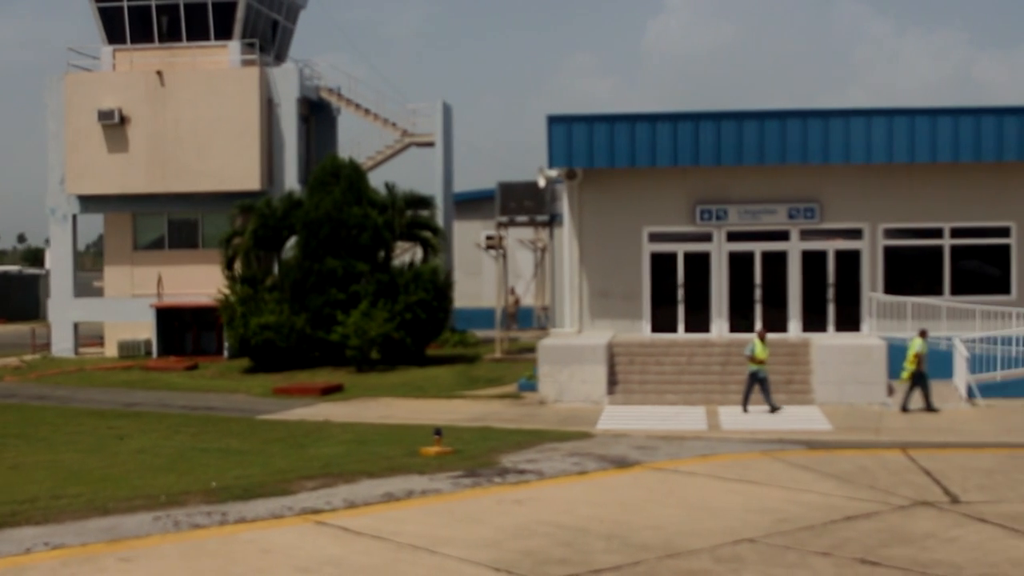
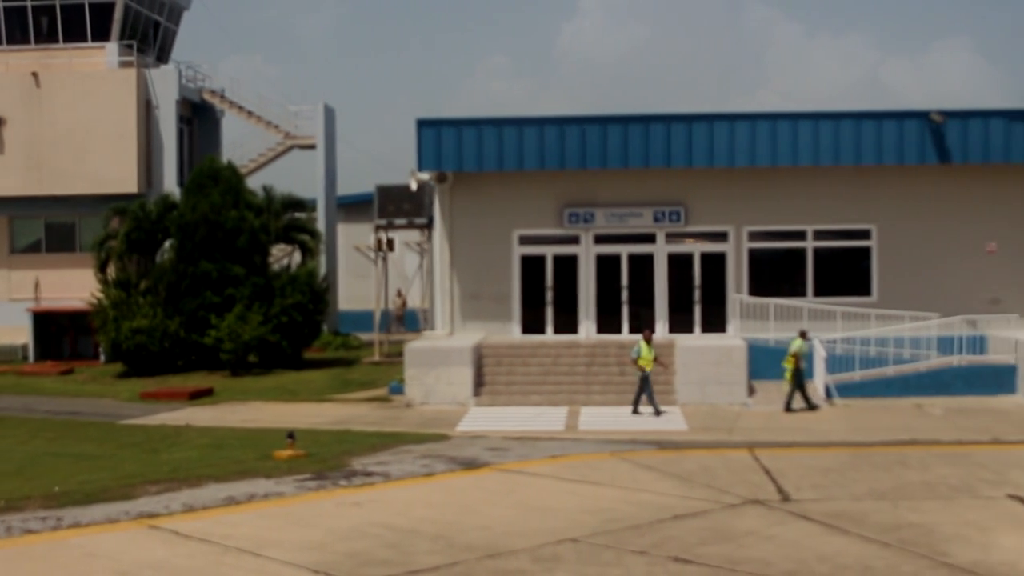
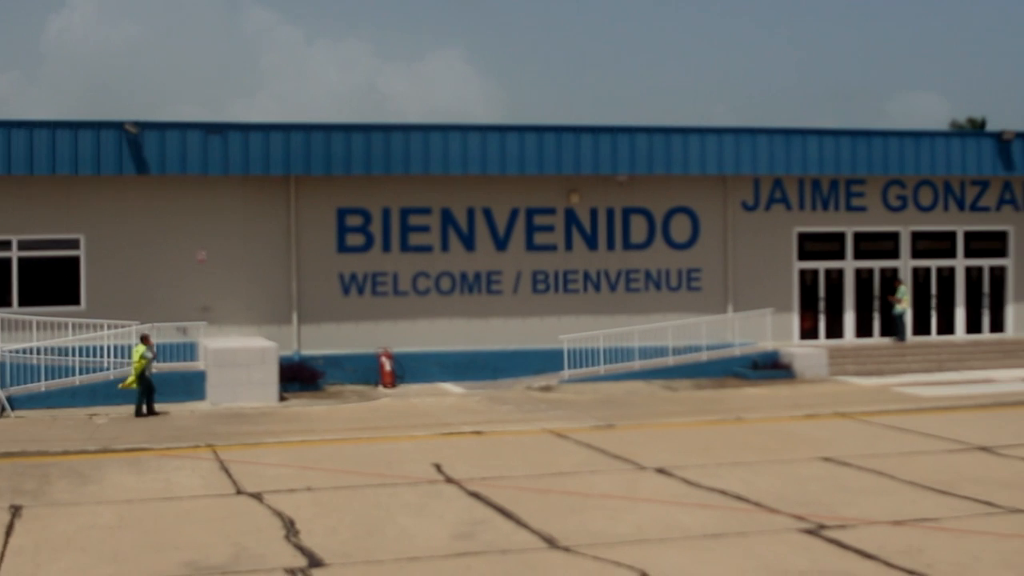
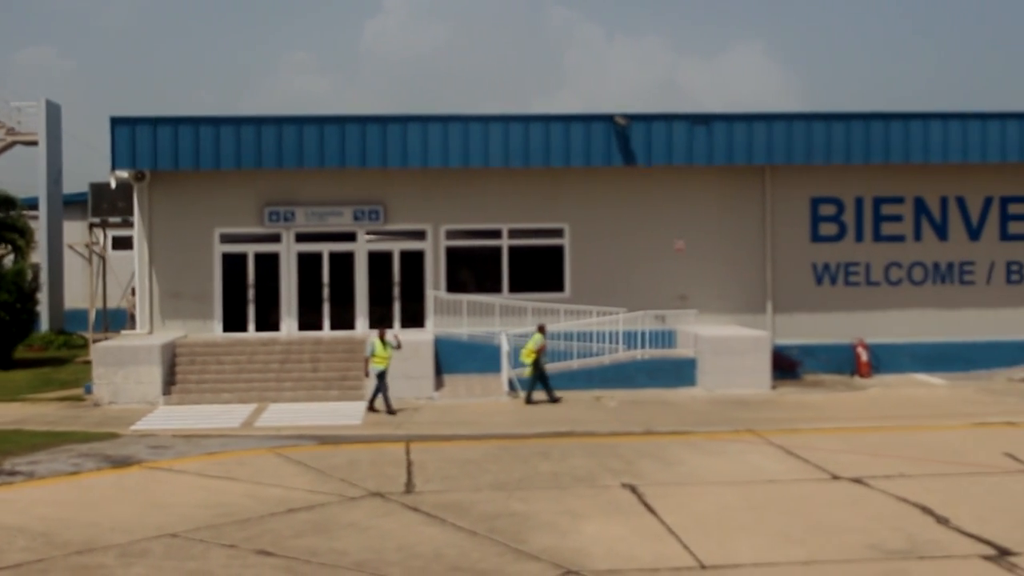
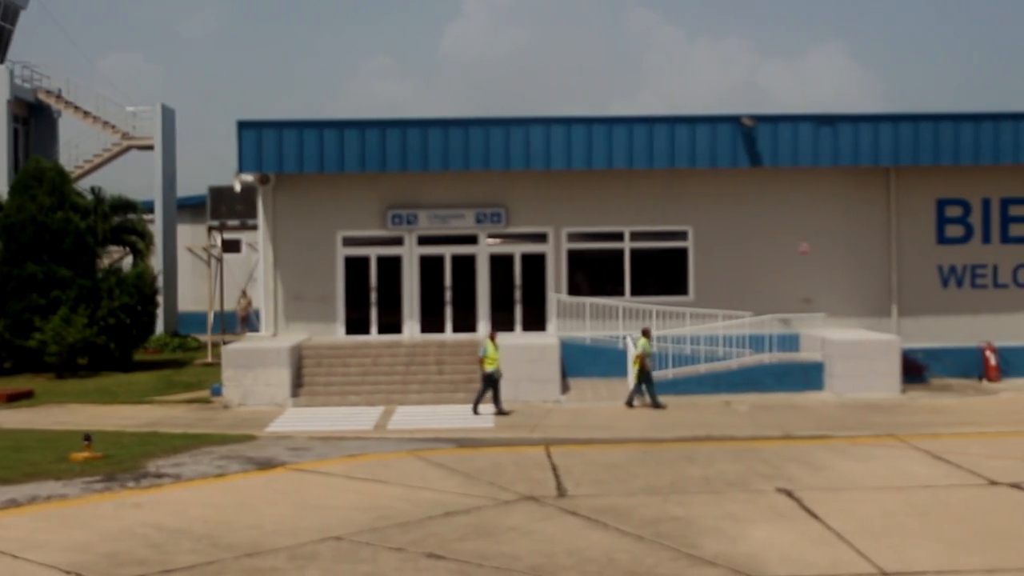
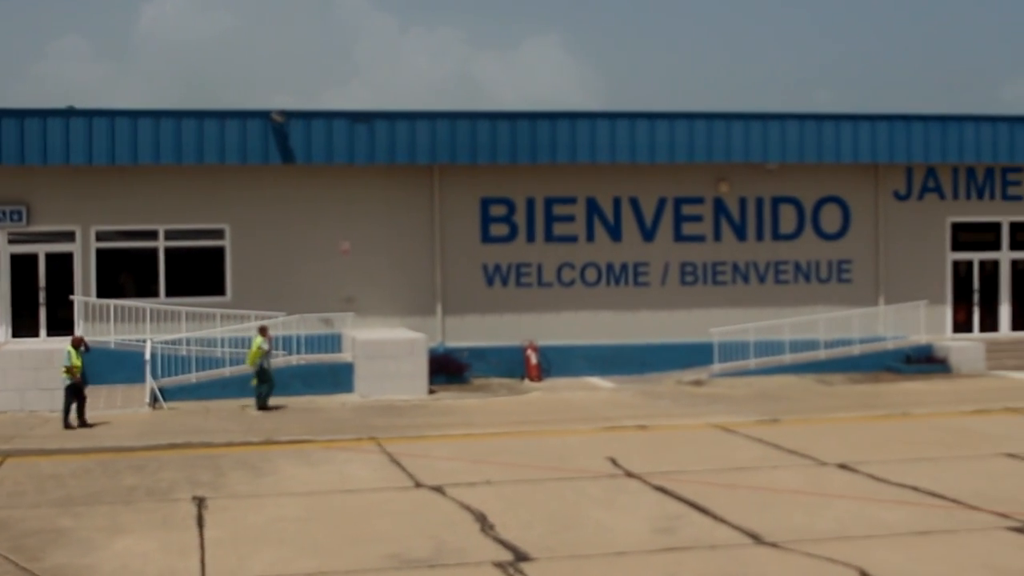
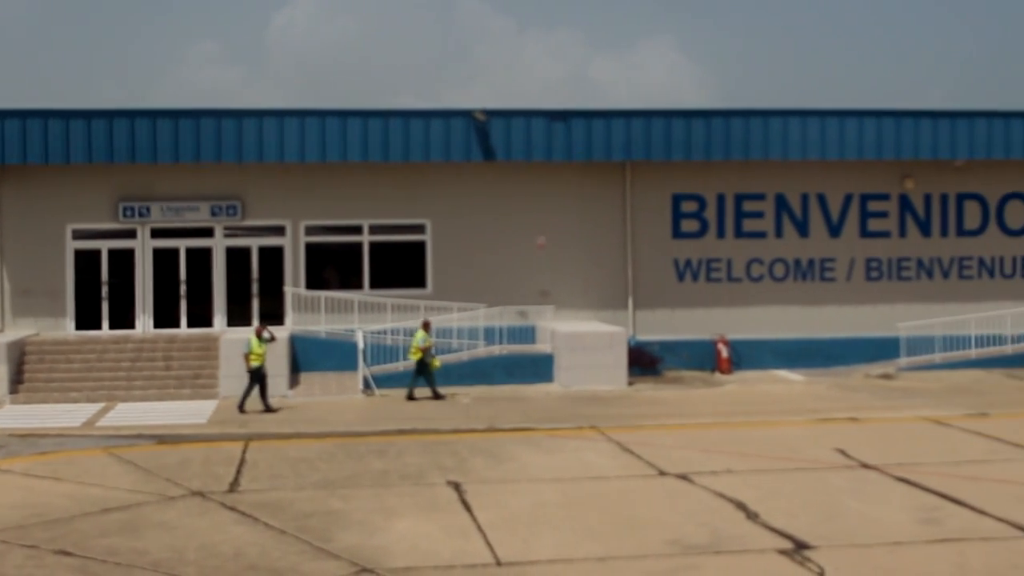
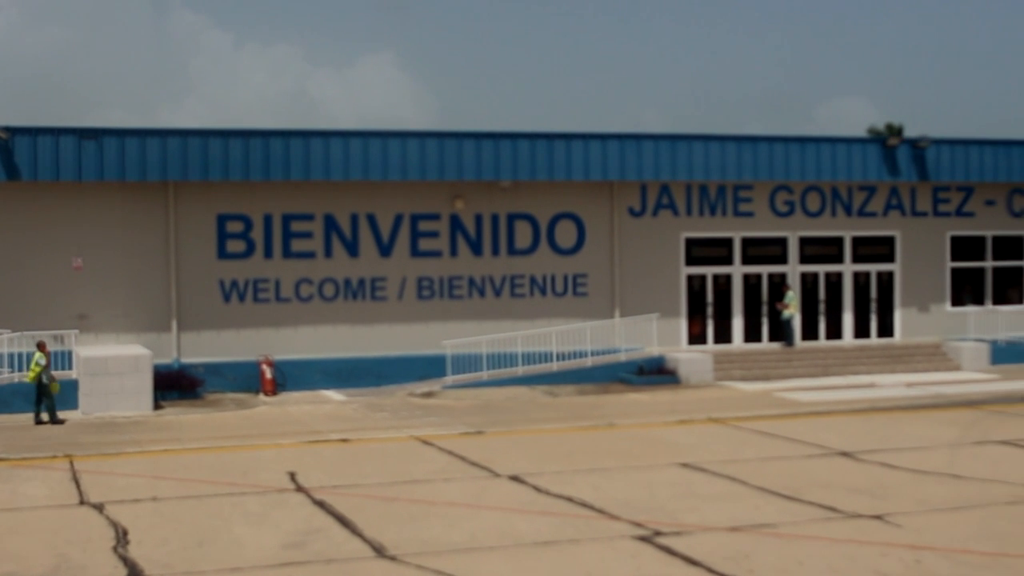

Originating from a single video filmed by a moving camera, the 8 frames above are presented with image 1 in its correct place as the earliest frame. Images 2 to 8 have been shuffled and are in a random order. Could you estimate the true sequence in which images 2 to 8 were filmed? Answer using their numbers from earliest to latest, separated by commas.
2, 5, 4, 7, 6, 3, 8
